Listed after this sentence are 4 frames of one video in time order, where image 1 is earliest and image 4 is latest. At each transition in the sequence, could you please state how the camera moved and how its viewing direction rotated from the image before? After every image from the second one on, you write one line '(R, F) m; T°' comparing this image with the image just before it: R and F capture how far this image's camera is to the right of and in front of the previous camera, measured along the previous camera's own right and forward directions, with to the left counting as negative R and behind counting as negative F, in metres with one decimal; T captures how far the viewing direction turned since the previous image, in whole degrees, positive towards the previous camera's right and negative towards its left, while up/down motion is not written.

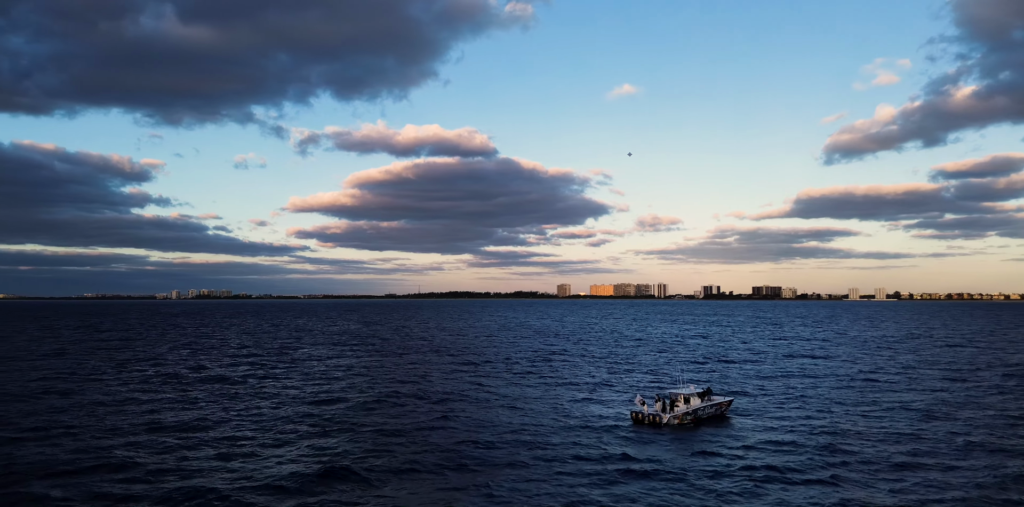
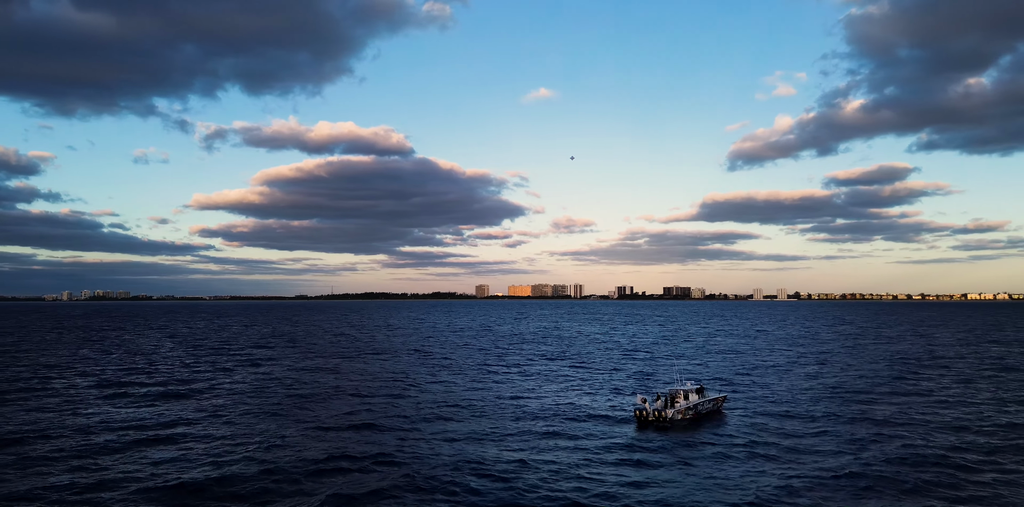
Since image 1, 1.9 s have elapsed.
(-5.2, -1.9) m; +7°
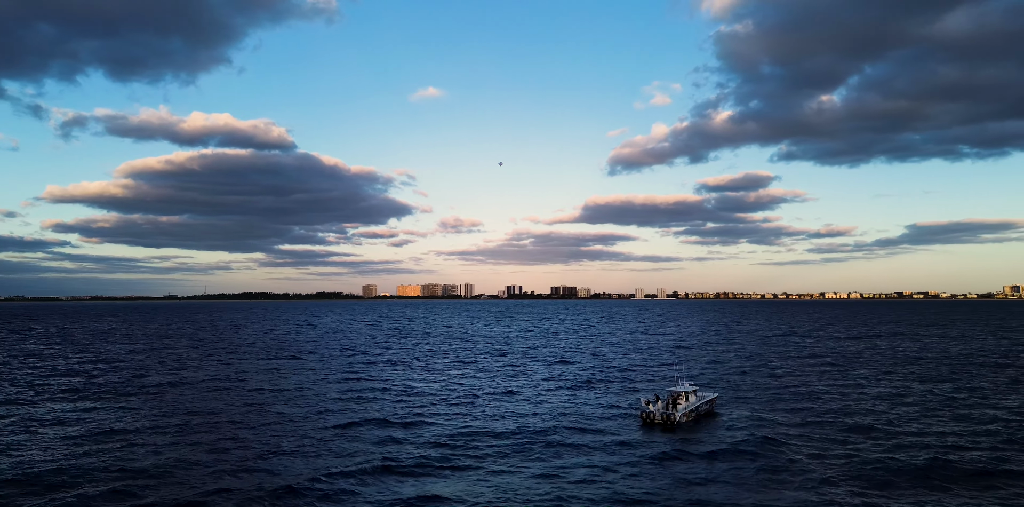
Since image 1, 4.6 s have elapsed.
(-7.6, -2.6) m; +9°
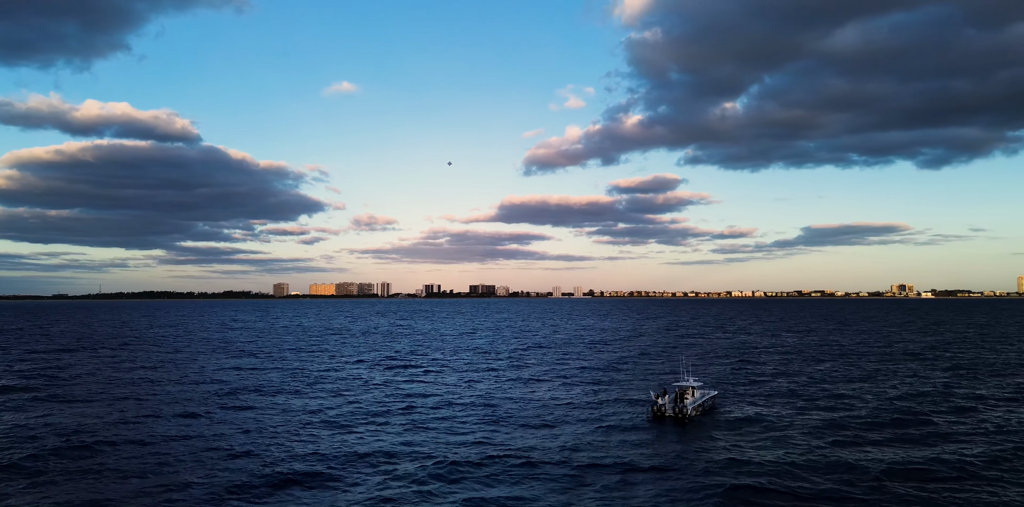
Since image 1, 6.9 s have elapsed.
(-5.0, -1.7) m; +7°
